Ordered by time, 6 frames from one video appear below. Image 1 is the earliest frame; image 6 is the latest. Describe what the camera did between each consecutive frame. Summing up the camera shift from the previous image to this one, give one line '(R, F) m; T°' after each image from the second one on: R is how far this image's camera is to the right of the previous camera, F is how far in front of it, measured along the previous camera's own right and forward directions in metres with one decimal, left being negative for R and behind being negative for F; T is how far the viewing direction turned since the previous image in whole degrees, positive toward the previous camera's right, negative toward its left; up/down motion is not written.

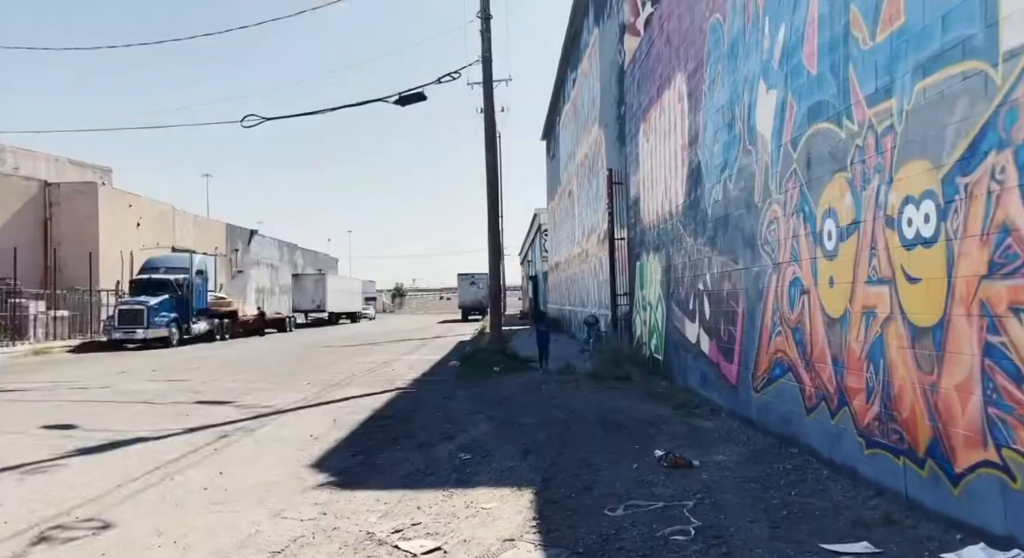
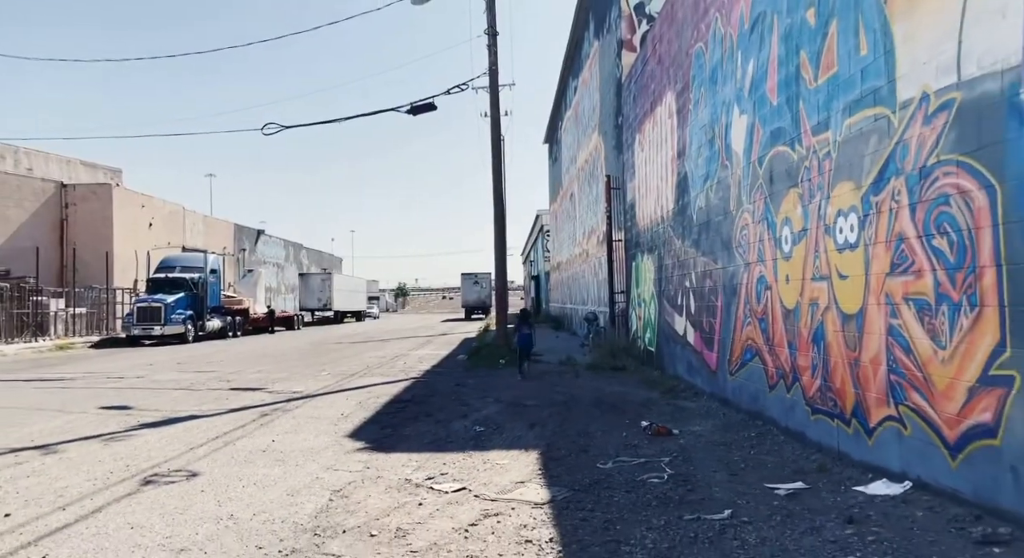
(-0.1, -1.3) m; 0°
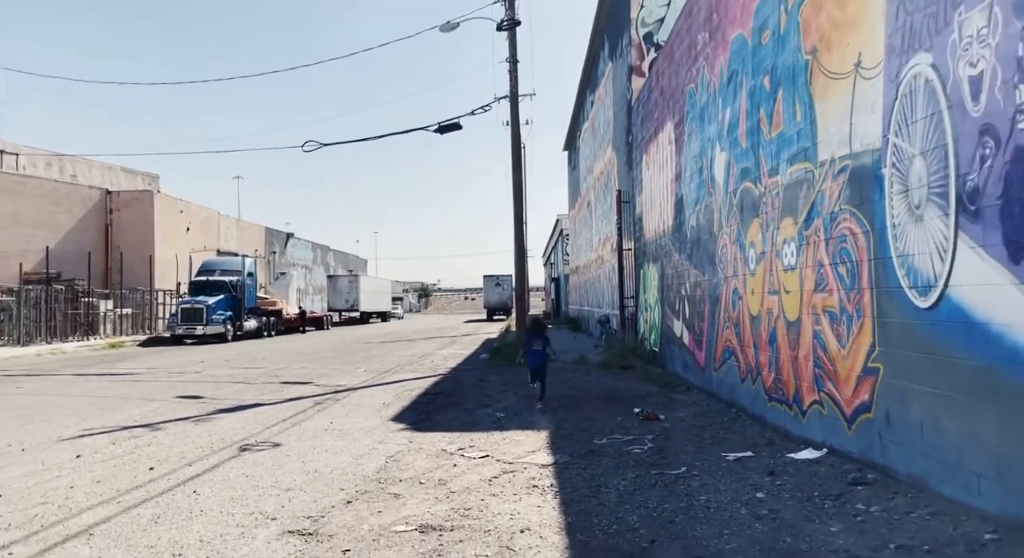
(+0.1, -1.7) m; -2°
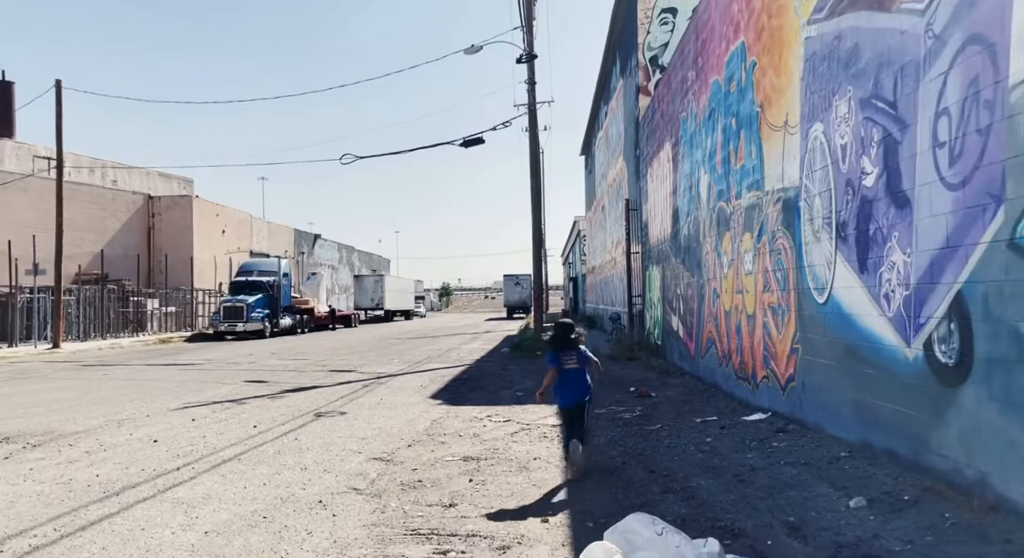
(0.0, -2.1) m; -2°
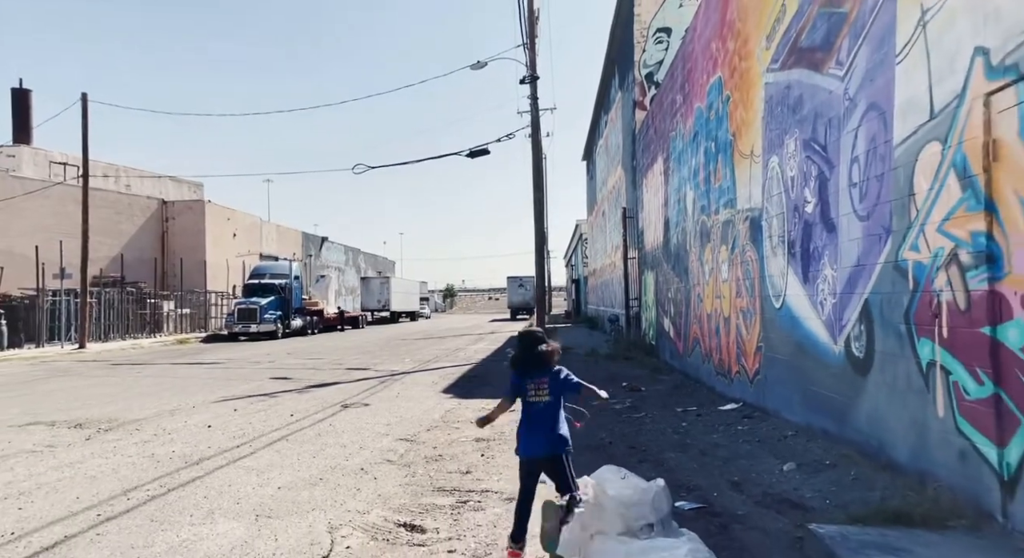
(0.0, -1.3) m; 0°
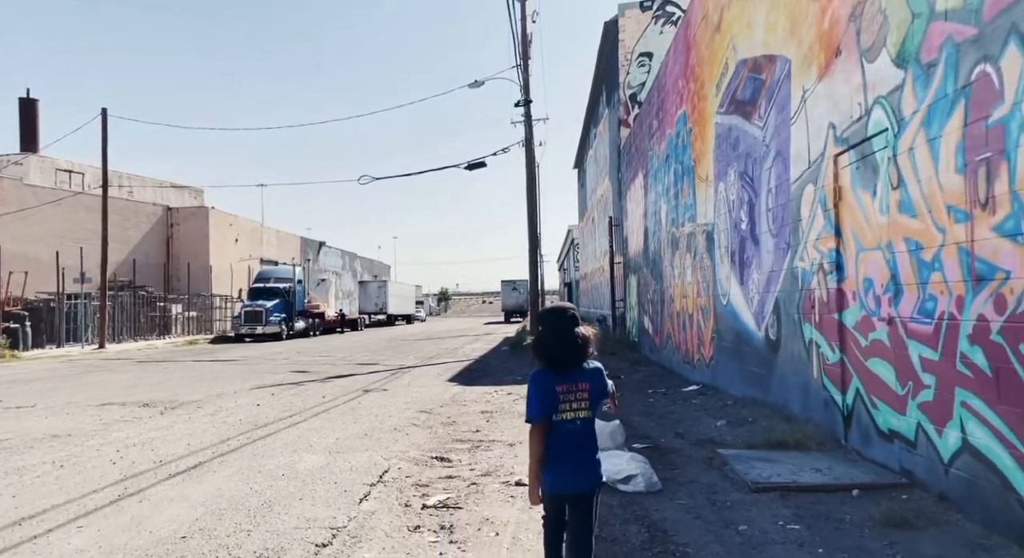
(-0.1, -2.0) m; +1°
